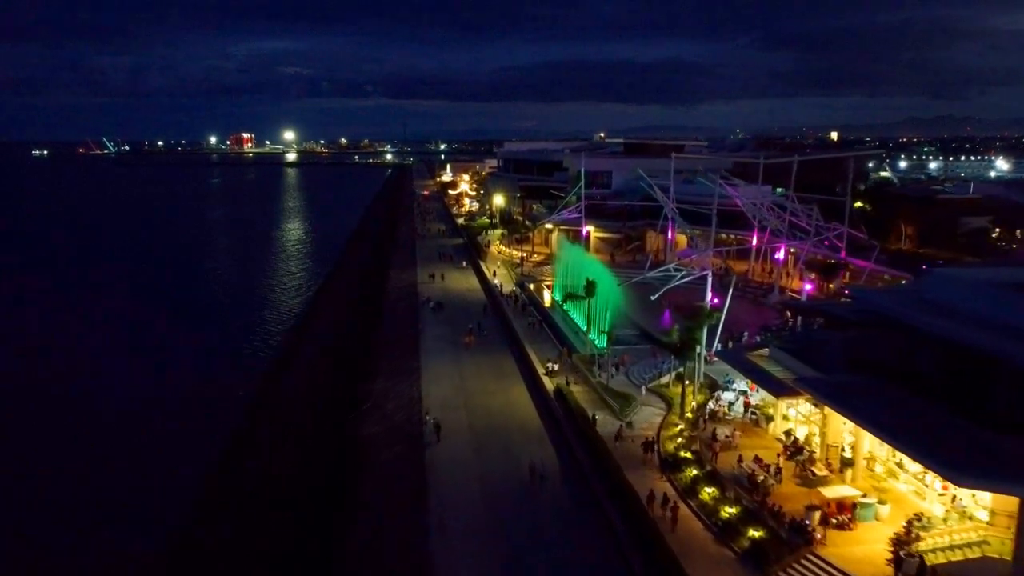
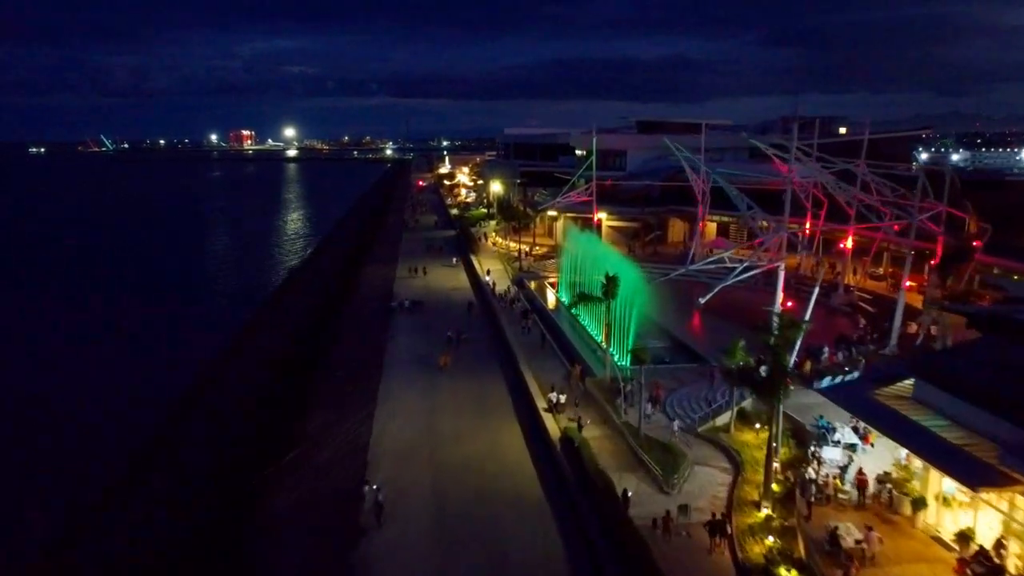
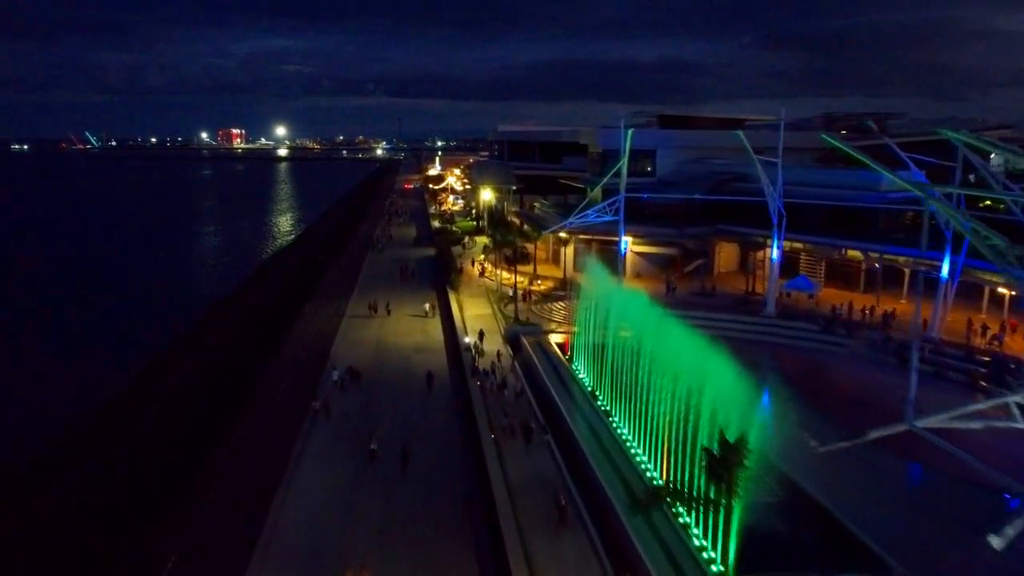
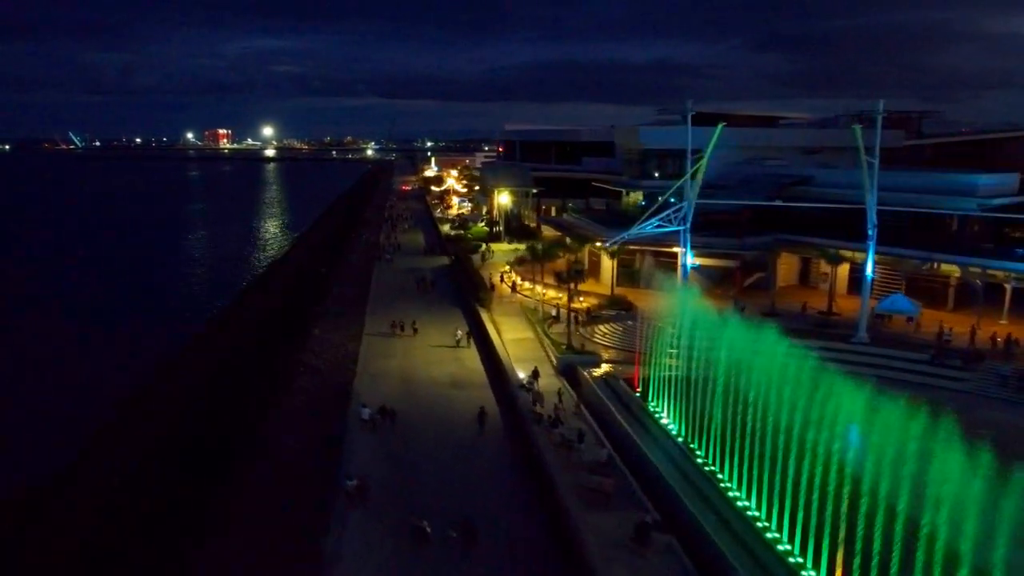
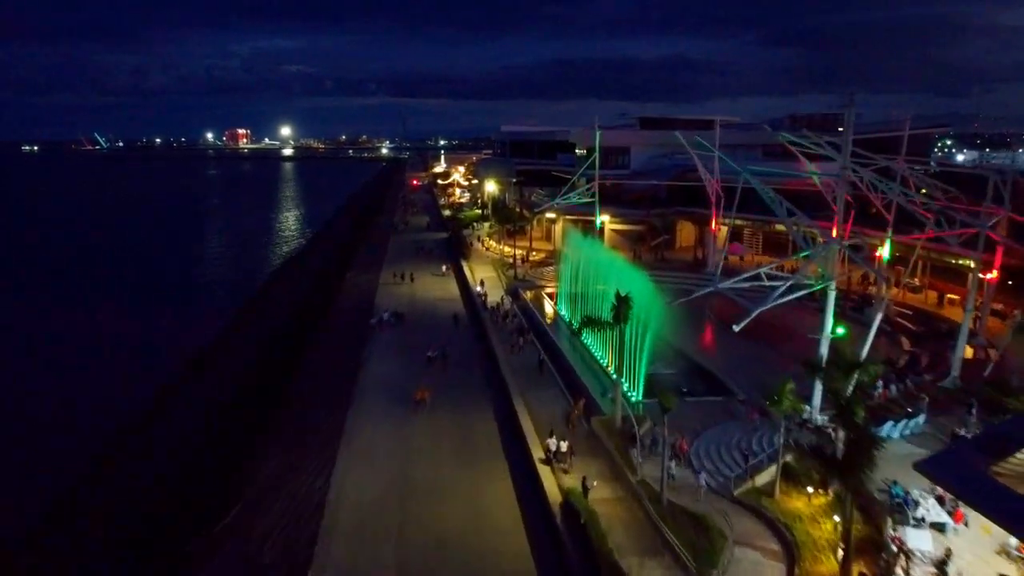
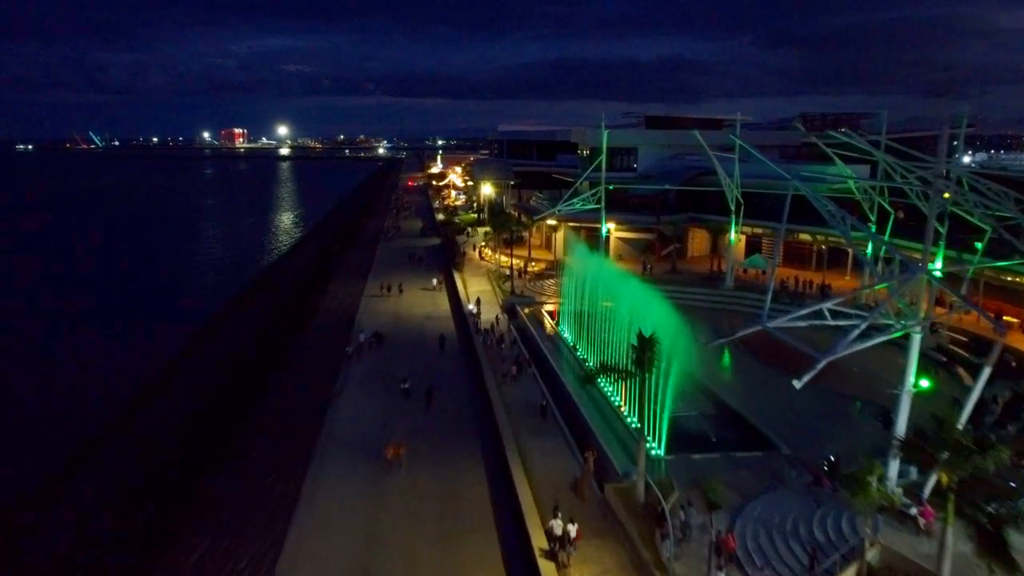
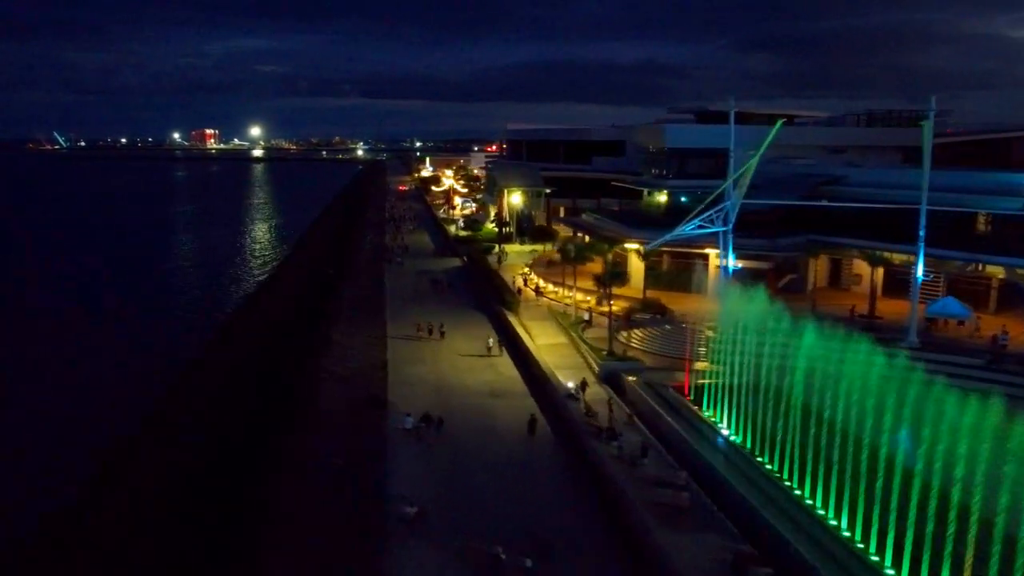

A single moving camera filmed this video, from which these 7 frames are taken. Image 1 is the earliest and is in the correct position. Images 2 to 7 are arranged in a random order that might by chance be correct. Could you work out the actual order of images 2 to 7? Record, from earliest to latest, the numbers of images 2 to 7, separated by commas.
2, 5, 6, 3, 4, 7
